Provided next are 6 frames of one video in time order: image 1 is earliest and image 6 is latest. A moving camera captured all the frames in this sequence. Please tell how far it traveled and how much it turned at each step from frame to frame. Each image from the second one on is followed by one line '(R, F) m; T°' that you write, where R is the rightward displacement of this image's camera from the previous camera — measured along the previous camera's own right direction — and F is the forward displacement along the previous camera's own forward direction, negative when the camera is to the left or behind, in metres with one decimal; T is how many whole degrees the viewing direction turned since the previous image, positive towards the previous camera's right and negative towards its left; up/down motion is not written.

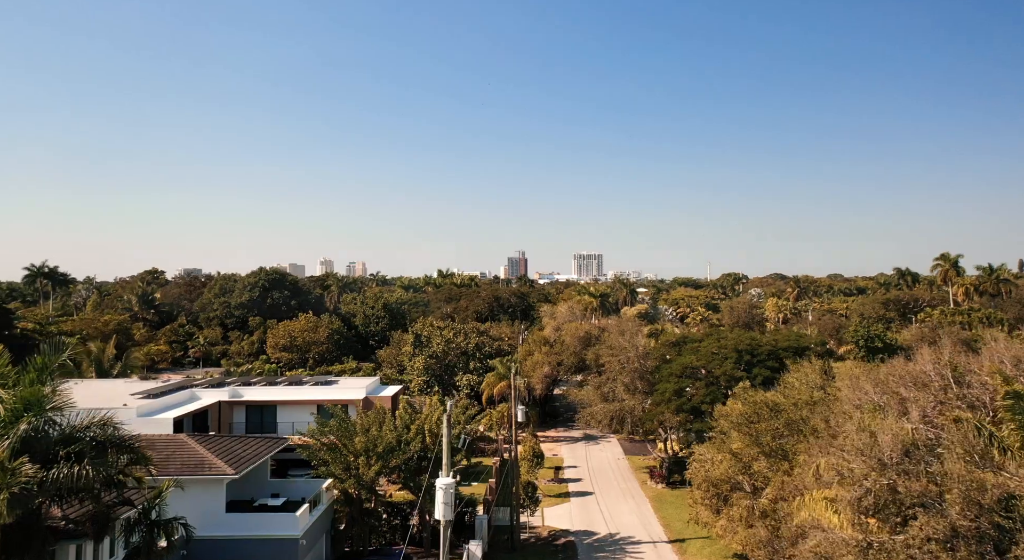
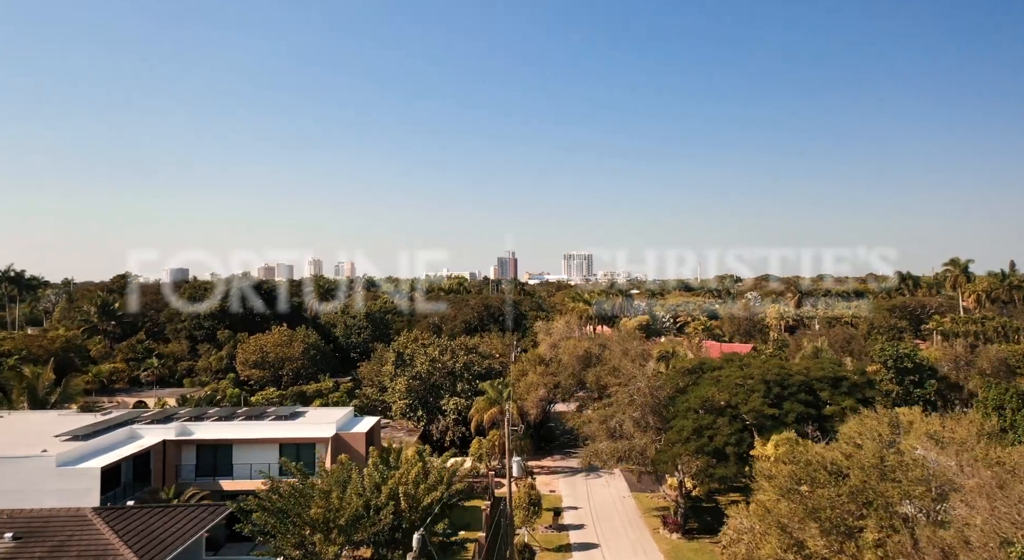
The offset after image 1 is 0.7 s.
(-0.1, +3.4) m; +1°
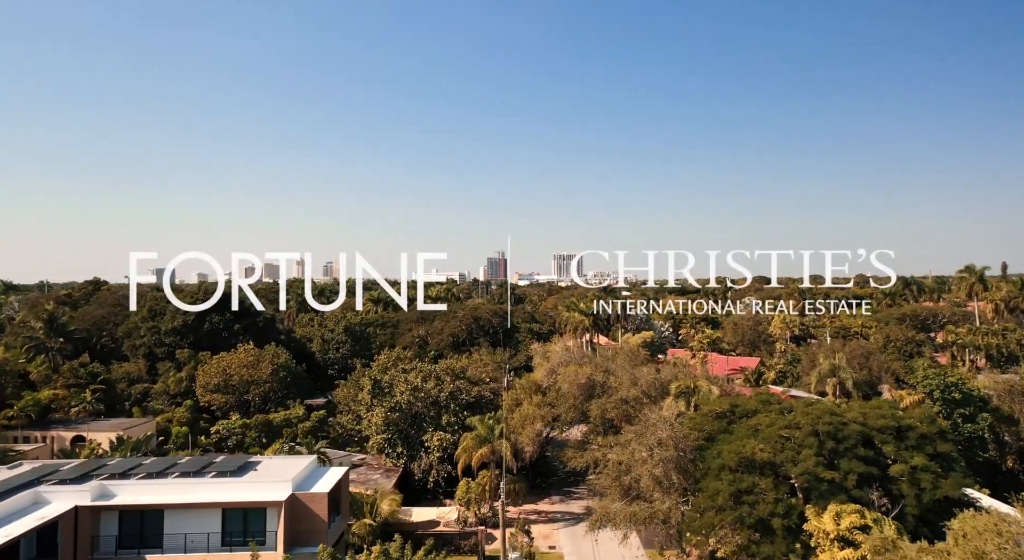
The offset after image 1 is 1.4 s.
(-0.1, +4.0) m; +1°
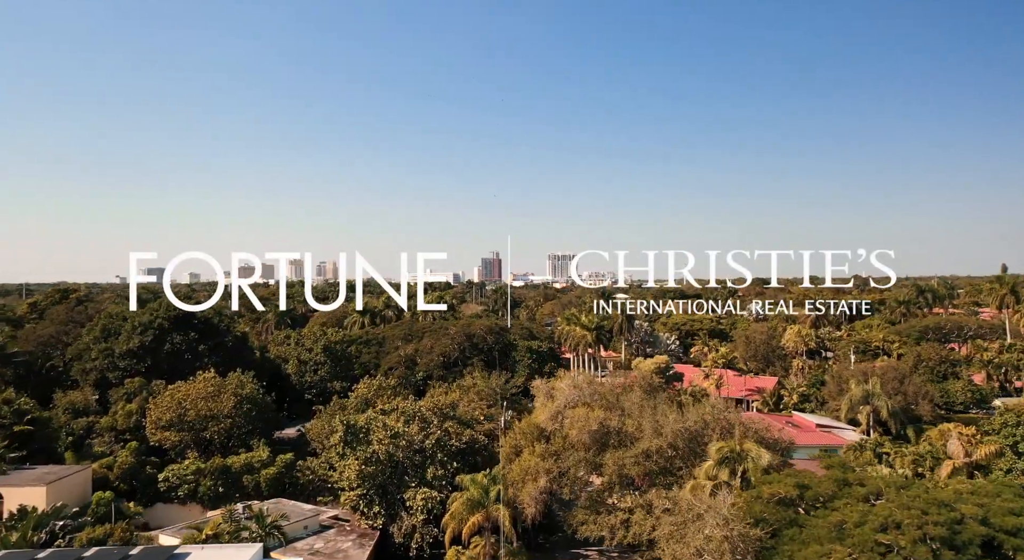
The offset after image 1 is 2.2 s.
(-0.2, +4.7) m; 0°
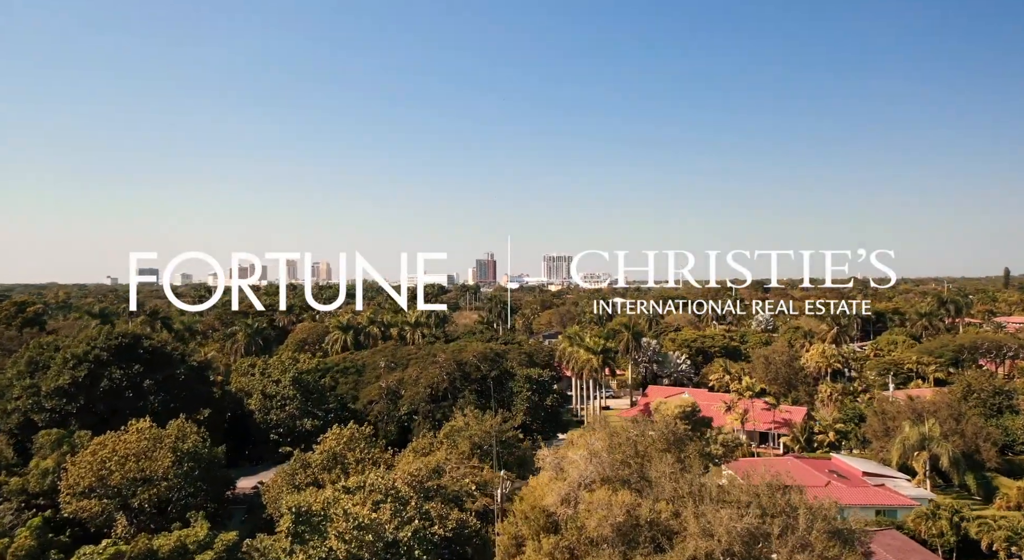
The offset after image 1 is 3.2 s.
(-0.1, +5.8) m; 0°
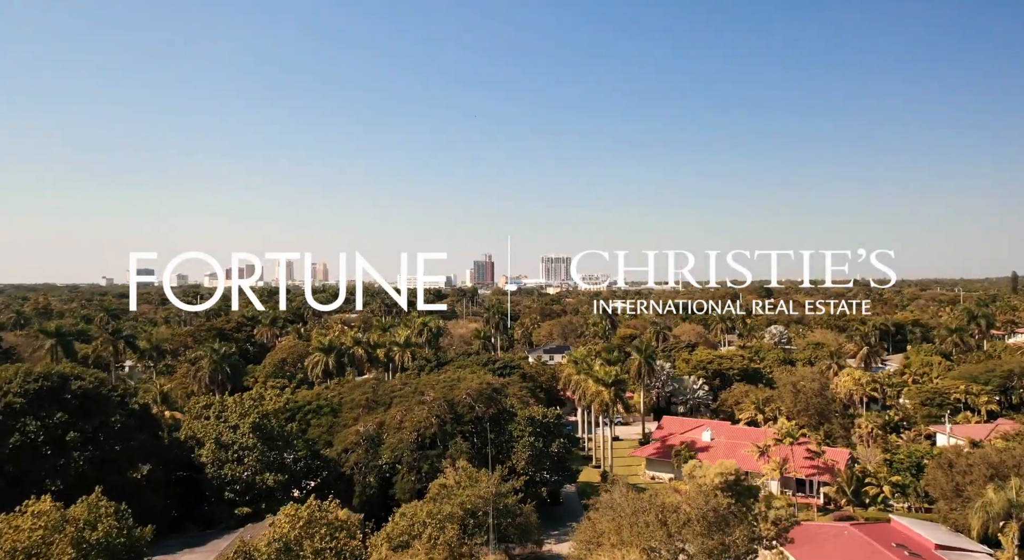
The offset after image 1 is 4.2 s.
(-0.1, +6.0) m; 0°
